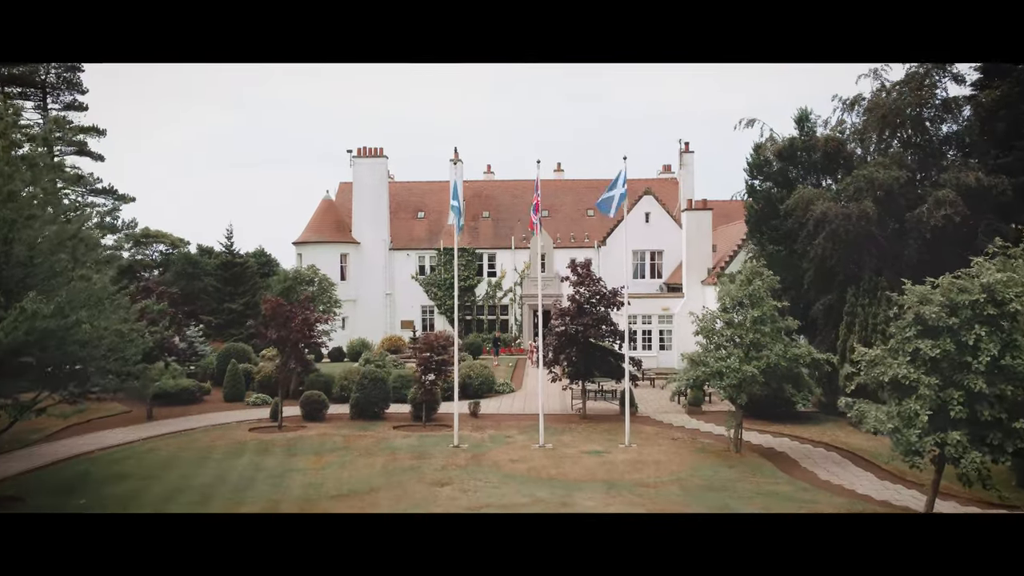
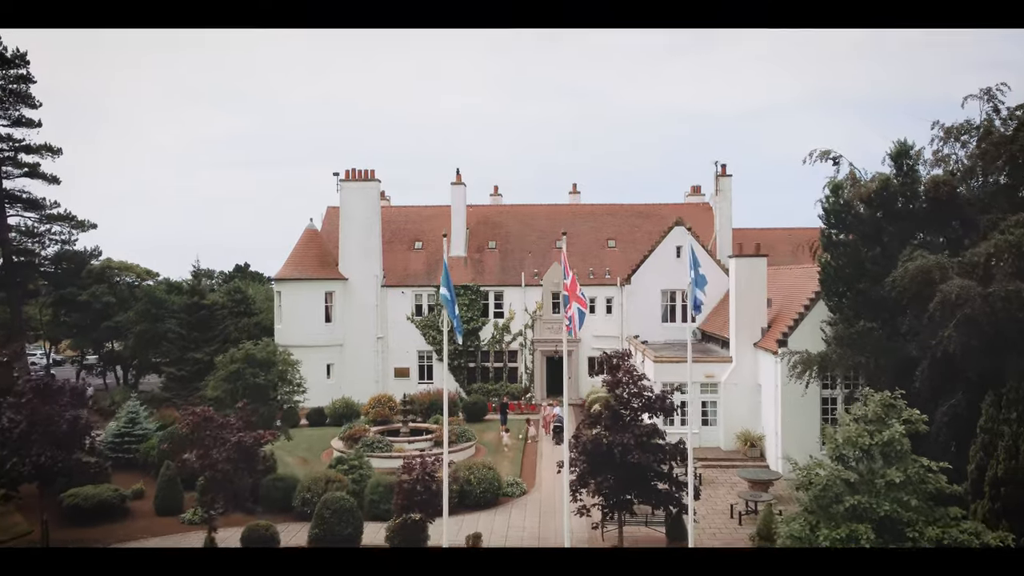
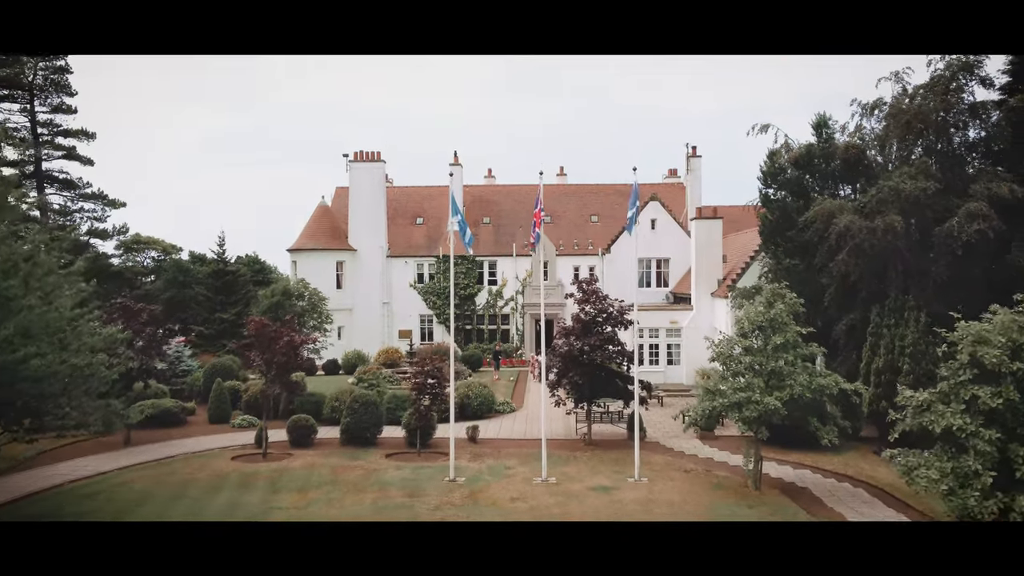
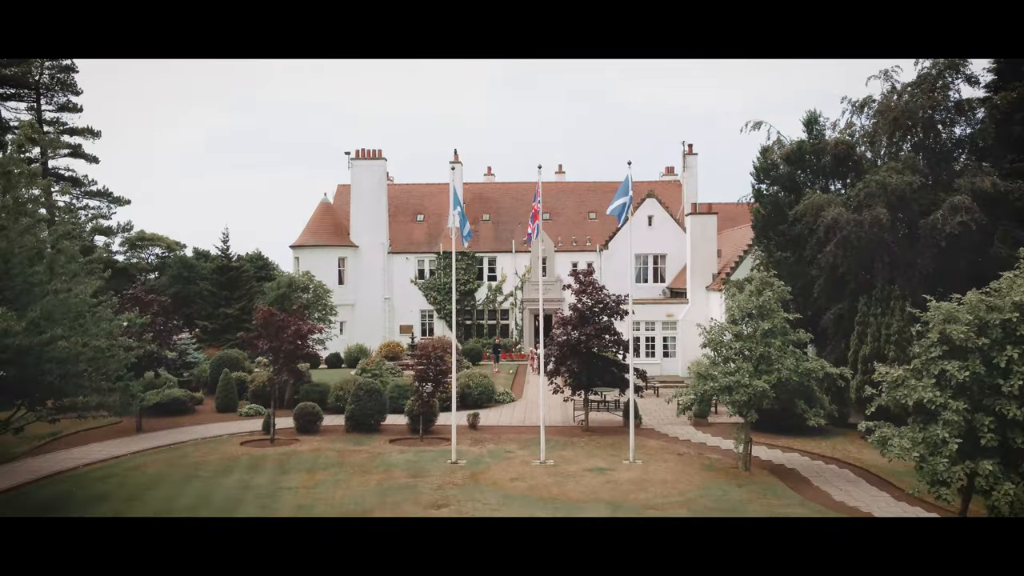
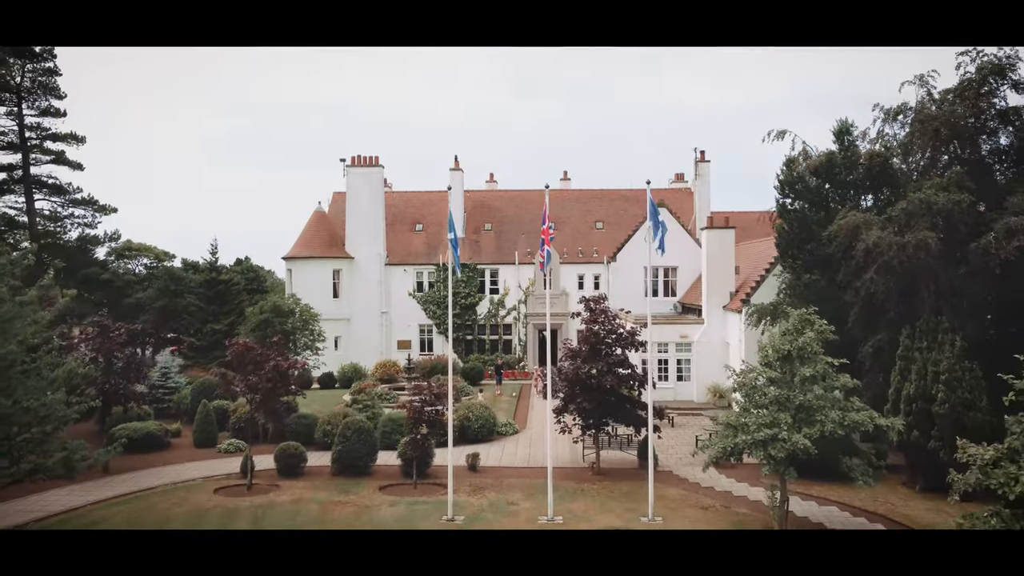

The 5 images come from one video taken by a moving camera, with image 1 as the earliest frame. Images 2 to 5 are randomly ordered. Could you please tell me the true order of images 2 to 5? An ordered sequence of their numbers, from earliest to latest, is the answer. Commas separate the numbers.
4, 3, 5, 2
